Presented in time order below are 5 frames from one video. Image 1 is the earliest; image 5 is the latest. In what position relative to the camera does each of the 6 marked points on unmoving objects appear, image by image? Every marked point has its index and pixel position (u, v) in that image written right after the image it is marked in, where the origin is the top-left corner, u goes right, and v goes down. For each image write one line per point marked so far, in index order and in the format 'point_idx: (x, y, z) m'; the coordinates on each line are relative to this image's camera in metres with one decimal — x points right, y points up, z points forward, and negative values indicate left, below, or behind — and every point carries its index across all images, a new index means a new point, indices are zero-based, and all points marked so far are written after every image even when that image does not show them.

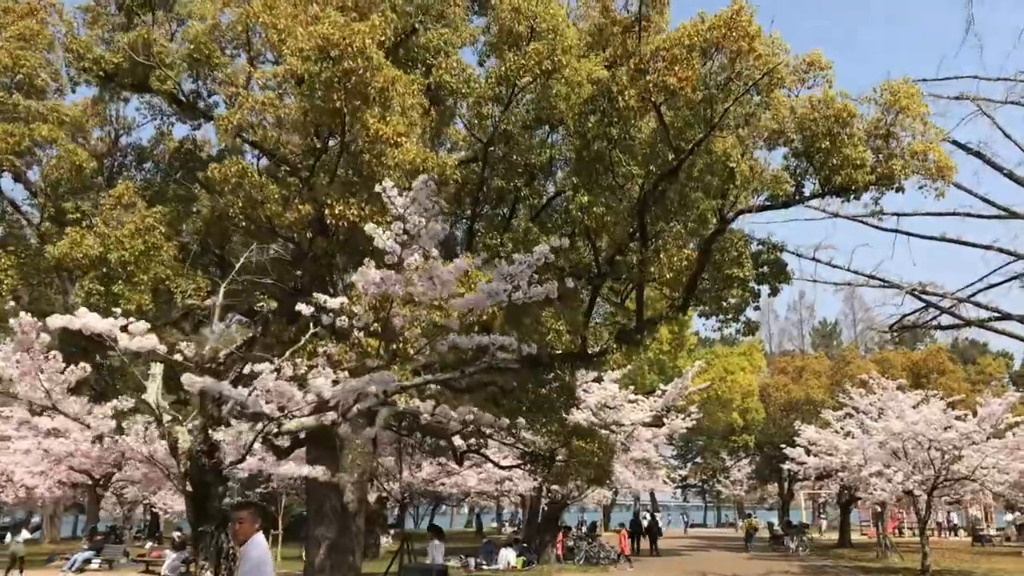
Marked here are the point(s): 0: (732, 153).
0: (+2.0, +1.2, +9.0) m
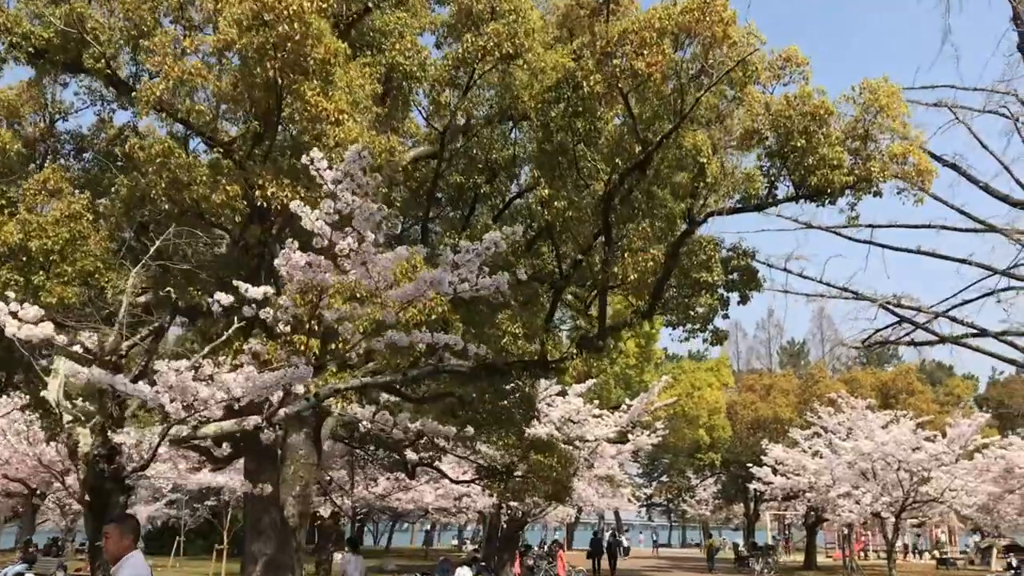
0: (+1.6, +1.2, +8.4) m
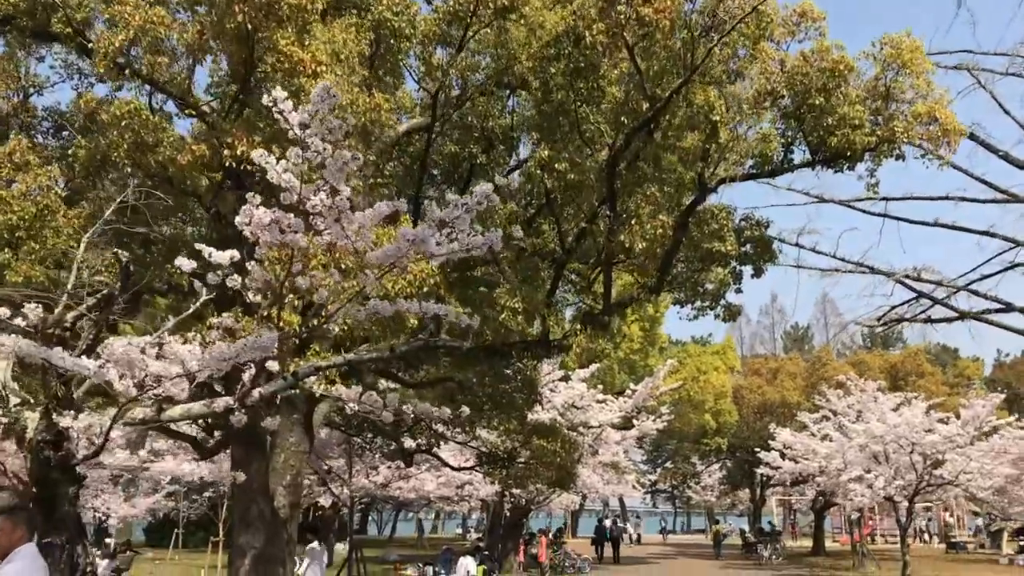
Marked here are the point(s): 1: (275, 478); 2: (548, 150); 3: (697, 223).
0: (+1.6, +1.4, +7.8) m
1: (-2.5, -2.0, +10.4) m
2: (+0.3, +1.1, +8.0) m
3: (+1.7, +0.6, +9.3) m
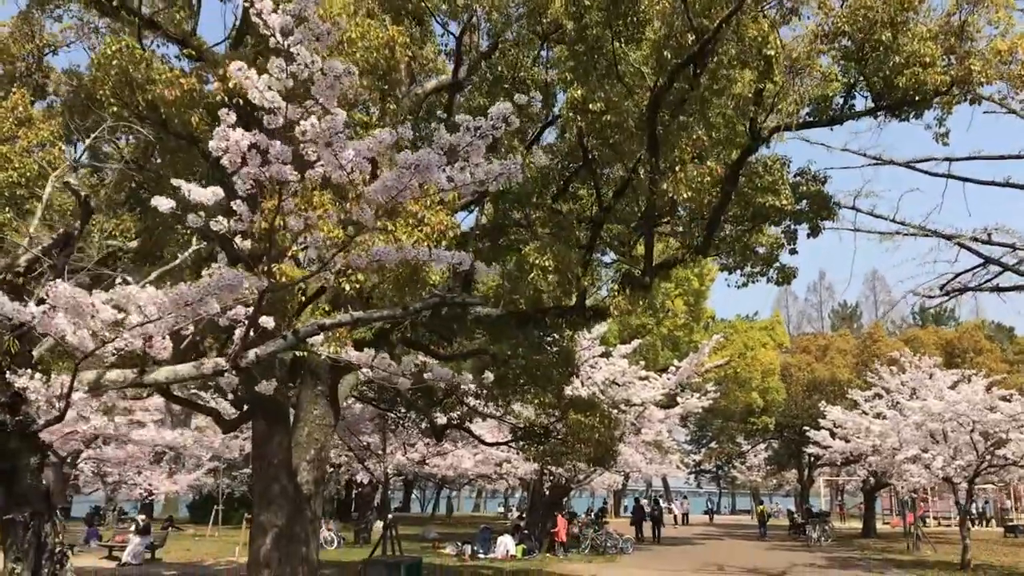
0: (+1.8, +1.8, +7.1) m
1: (-2.1, -1.6, +9.9) m
2: (+0.5, +1.4, +7.2) m
3: (+2.0, +0.9, +8.5) m
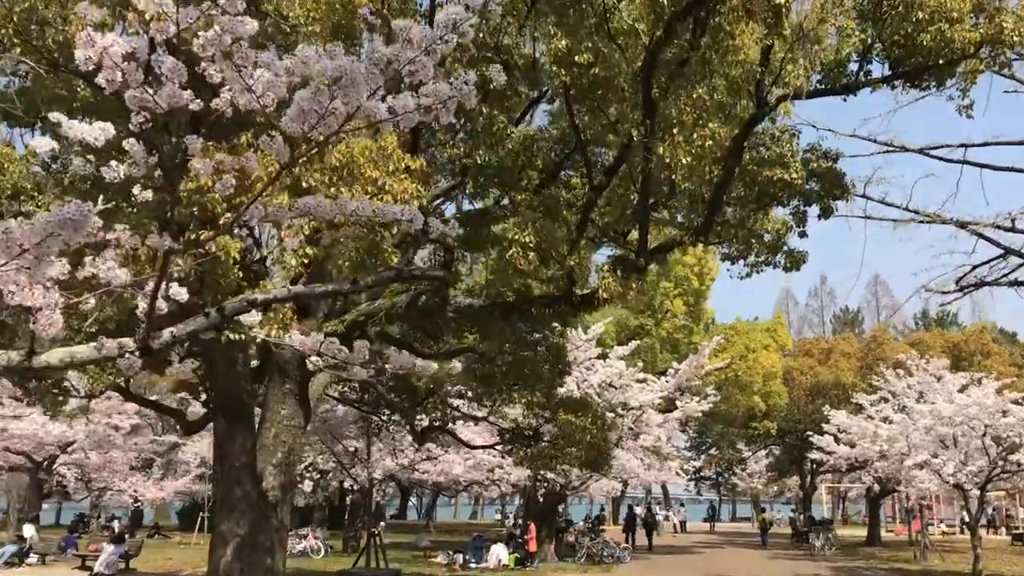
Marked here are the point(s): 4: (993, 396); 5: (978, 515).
0: (+1.7, +1.9, +6.3) m
1: (-2.3, -1.5, +9.1) m
2: (+0.4, +1.5, +6.5) m
3: (+1.9, +1.1, +7.7) m
4: (+9.3, -2.1, +19.3) m
5: (+8.2, -4.0, +17.5) m
